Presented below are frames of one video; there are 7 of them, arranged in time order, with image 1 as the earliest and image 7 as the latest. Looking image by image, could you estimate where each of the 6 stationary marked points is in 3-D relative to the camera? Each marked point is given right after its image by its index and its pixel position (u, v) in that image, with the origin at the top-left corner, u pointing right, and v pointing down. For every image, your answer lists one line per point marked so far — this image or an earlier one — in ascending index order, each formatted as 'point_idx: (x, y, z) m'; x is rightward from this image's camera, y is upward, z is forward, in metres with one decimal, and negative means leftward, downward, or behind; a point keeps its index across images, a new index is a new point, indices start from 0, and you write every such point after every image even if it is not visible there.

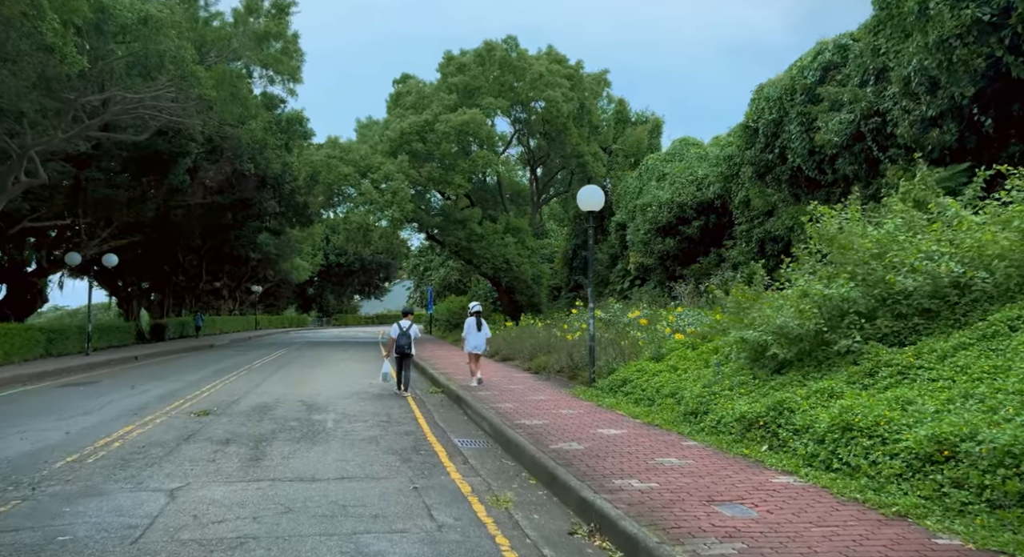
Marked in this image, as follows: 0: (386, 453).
0: (-1.3, -1.8, +7.7) m
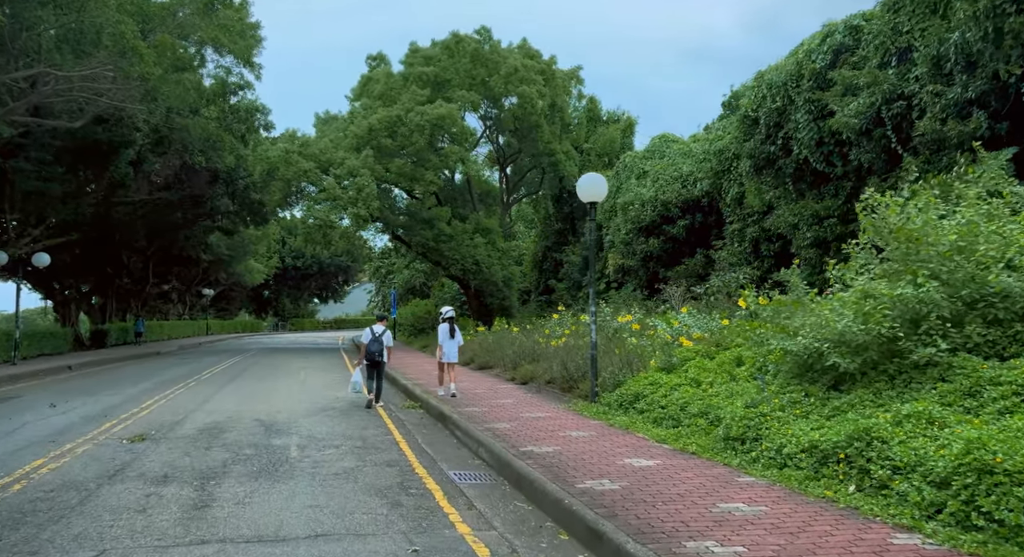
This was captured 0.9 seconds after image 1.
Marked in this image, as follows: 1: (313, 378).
0: (-1.2, -1.8, +6.2) m
1: (-5.1, -2.6, +19.0) m
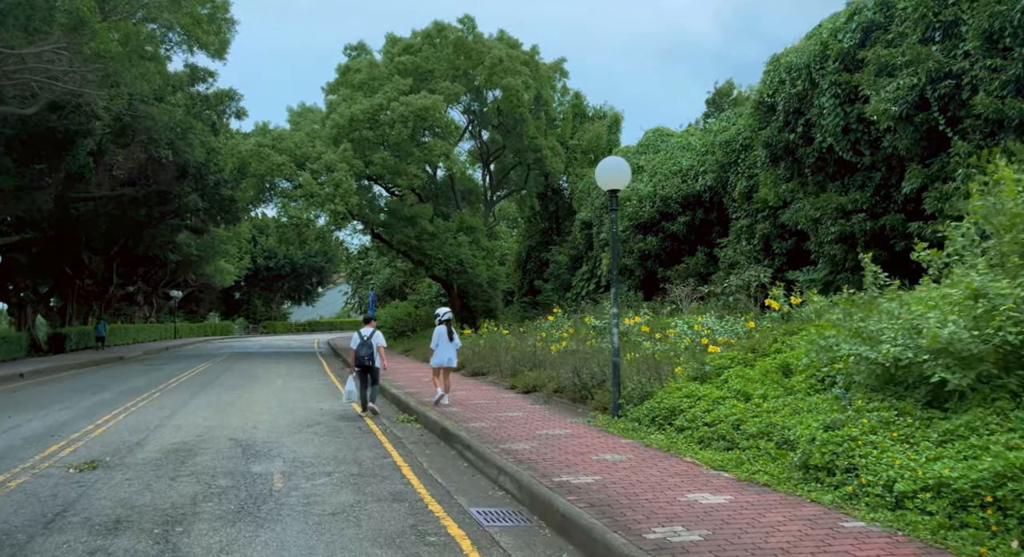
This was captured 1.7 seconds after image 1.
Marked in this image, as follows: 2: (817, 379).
0: (-0.9, -1.8, +4.9) m
1: (-5.2, -2.6, +17.6) m
2: (+3.0, -1.0, +7.3) m
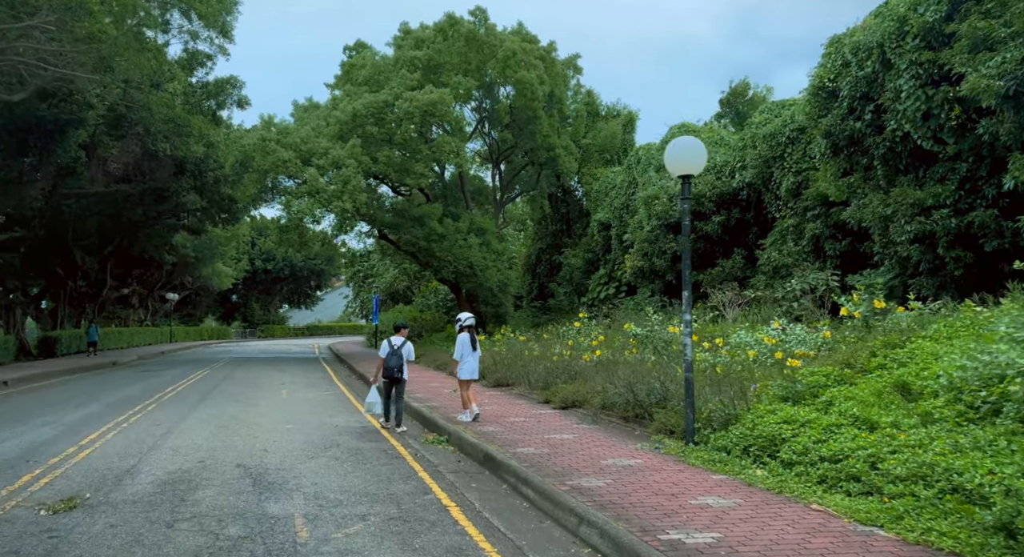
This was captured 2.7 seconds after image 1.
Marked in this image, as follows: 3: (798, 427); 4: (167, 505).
0: (-0.3, -1.8, +3.5) m
1: (-4.7, -2.6, +16.2) m
2: (+3.6, -1.0, +5.9) m
3: (+2.6, -1.4, +6.8) m
4: (-3.0, -2.0, +6.4) m
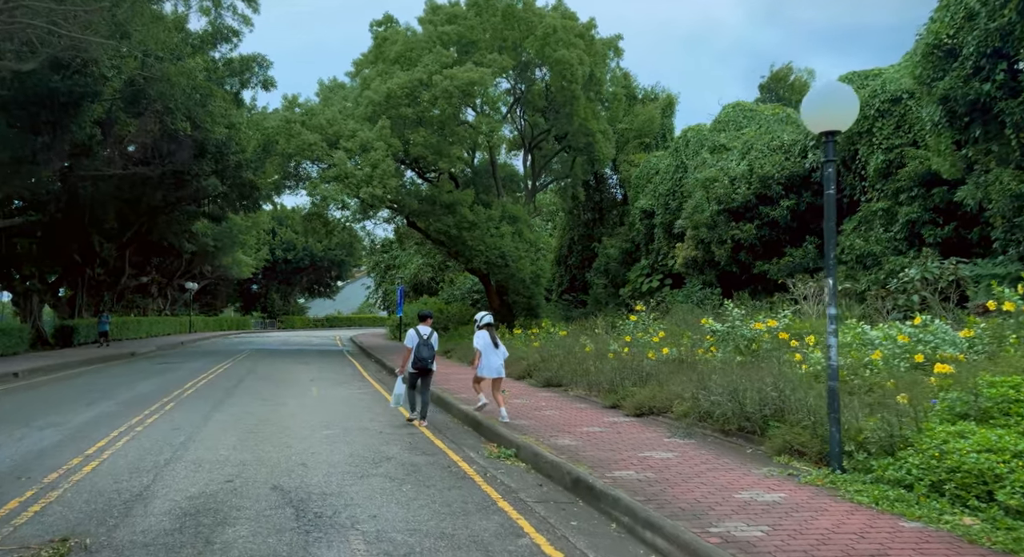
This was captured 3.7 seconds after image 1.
0: (+0.5, -1.7, +2.0) m
1: (-3.6, -2.4, +14.7) m
2: (+4.5, -0.9, +4.3) m
3: (+3.5, -1.2, +5.2) m
4: (-2.2, -1.8, +4.9) m
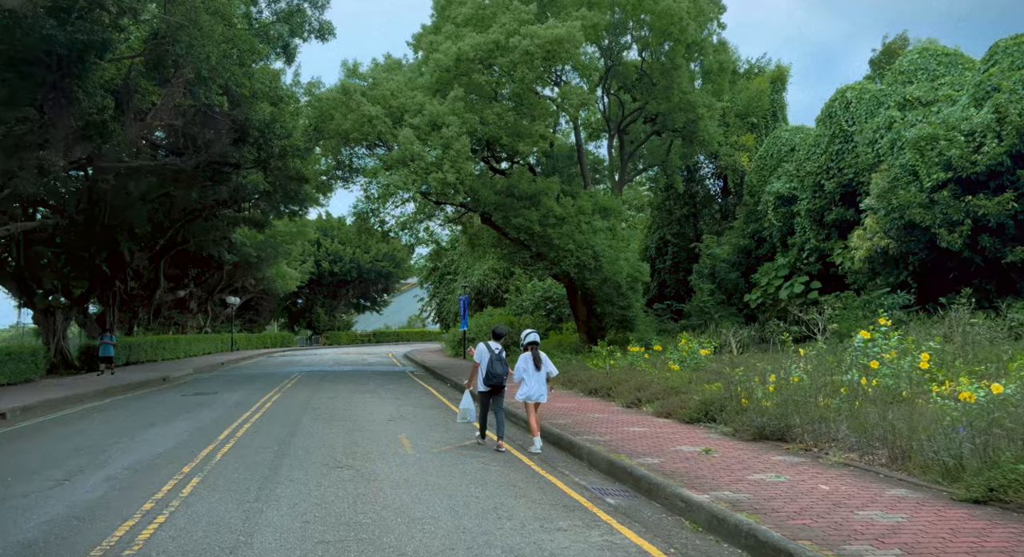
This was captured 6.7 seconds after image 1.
0: (+2.4, -1.4, -3.2) m
1: (-1.0, -2.4, +9.7) m
2: (+6.5, -0.6, -1.1) m
3: (+5.5, -1.0, -0.2) m
4: (-0.1, -1.6, -0.1) m
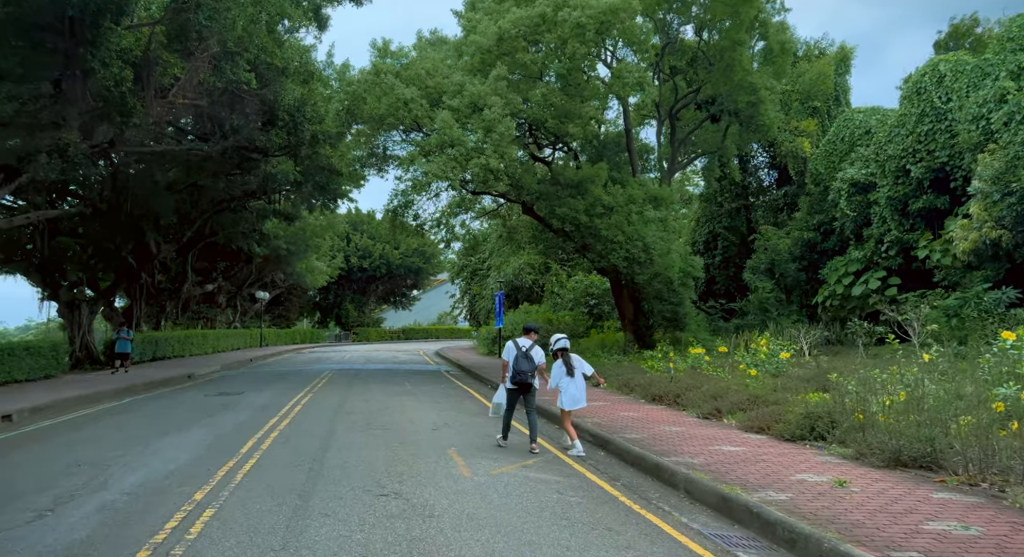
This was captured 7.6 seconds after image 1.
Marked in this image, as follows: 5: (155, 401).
0: (+2.8, -1.3, -5.1) m
1: (-0.2, -2.2, +8.0) m
2: (+7.0, -0.6, -3.1) m
3: (+6.1, -0.9, -2.1) m
4: (+0.4, -1.5, -1.9) m
5: (-8.1, -2.8, +16.7) m
